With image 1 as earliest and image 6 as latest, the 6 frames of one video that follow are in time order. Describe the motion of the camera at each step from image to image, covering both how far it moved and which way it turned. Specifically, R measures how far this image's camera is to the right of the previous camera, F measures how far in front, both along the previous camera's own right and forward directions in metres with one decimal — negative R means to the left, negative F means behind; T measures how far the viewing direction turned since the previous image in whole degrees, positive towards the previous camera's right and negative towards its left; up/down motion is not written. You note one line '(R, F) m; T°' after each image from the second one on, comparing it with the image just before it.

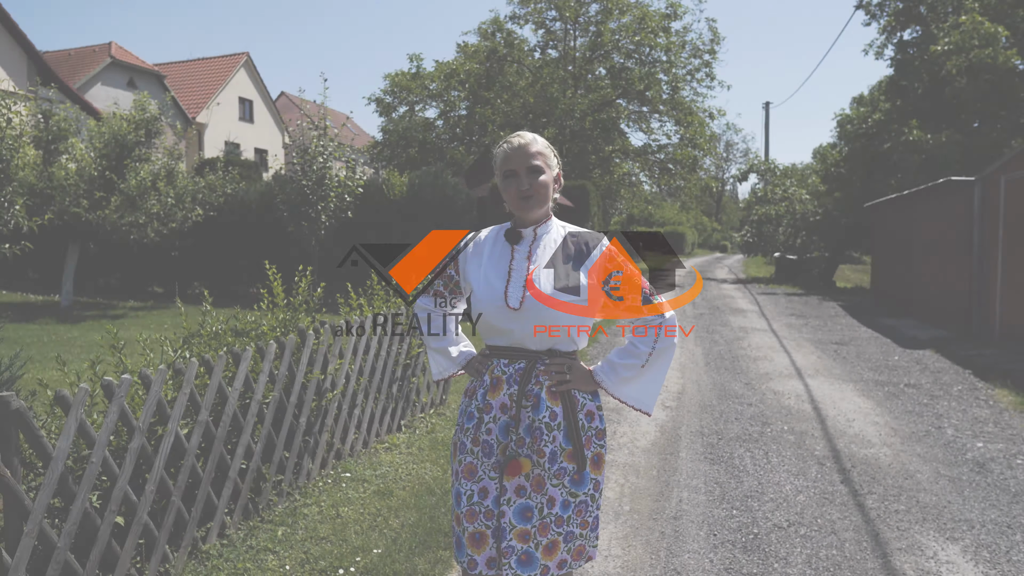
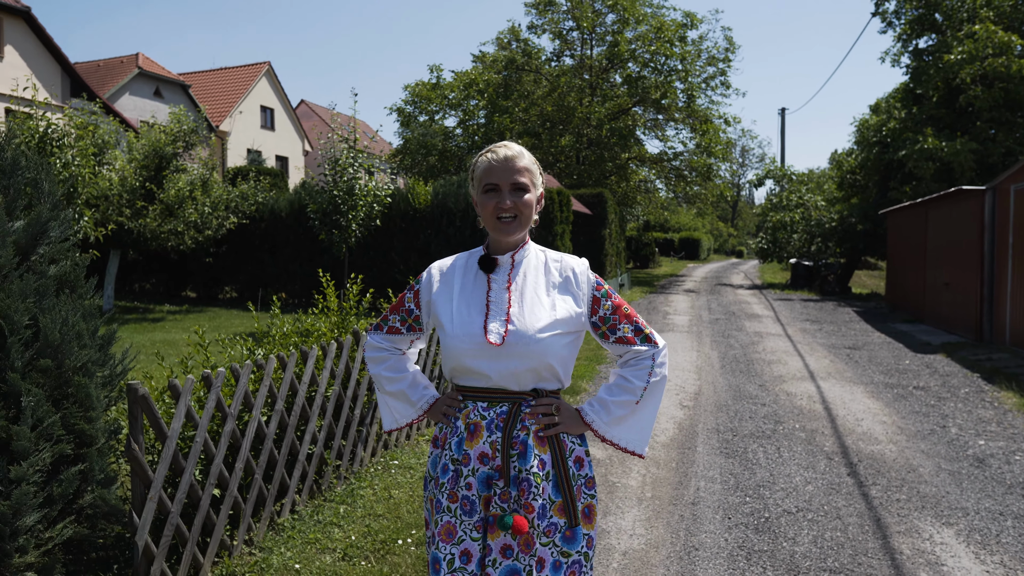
(-0.1, -0.4) m; -1°
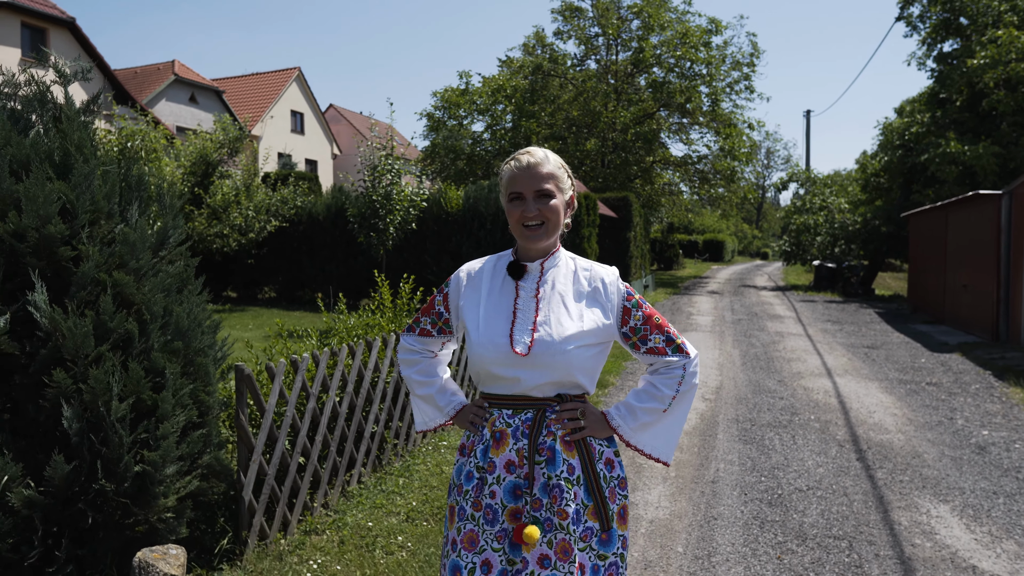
(-0.1, -0.5) m; -2°
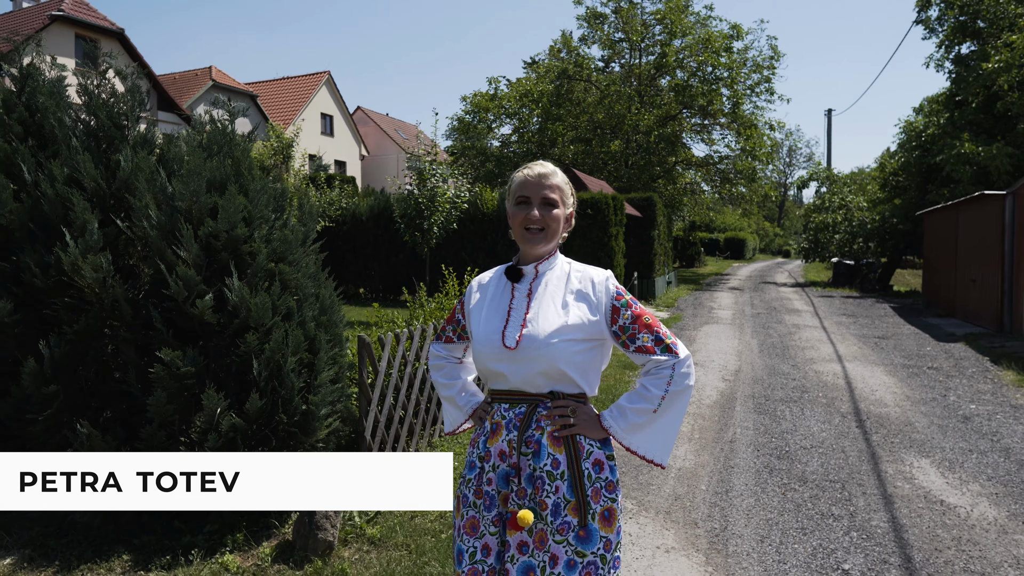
(-0.2, -1.0) m; -2°
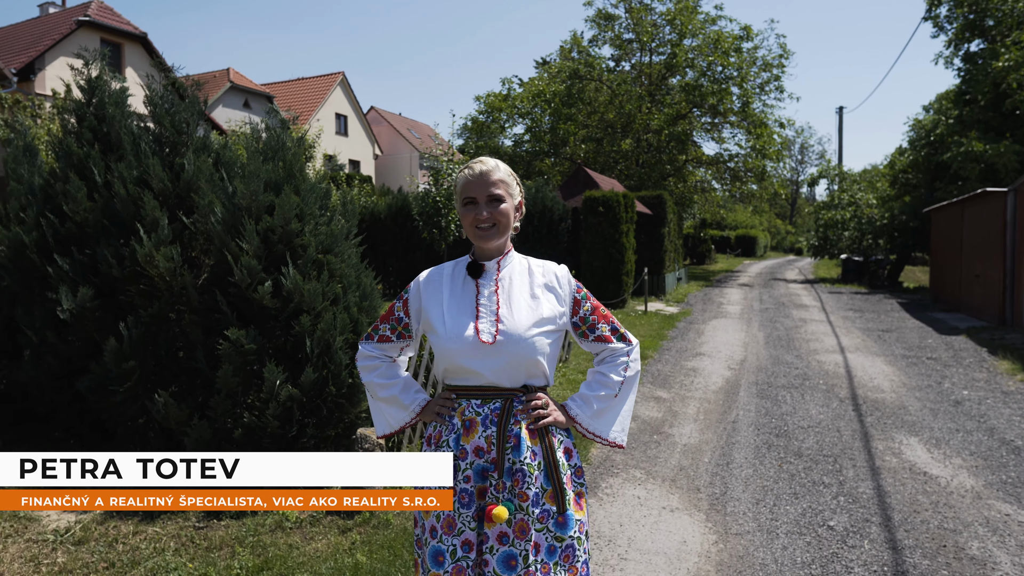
(-0.1, -0.5) m; -1°
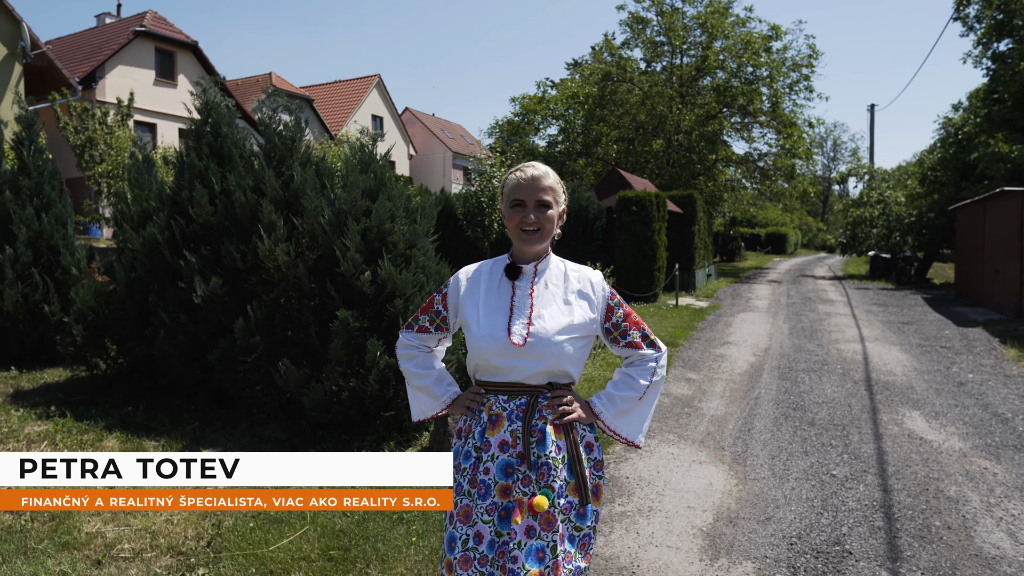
(-0.2, -0.9) m; -2°
